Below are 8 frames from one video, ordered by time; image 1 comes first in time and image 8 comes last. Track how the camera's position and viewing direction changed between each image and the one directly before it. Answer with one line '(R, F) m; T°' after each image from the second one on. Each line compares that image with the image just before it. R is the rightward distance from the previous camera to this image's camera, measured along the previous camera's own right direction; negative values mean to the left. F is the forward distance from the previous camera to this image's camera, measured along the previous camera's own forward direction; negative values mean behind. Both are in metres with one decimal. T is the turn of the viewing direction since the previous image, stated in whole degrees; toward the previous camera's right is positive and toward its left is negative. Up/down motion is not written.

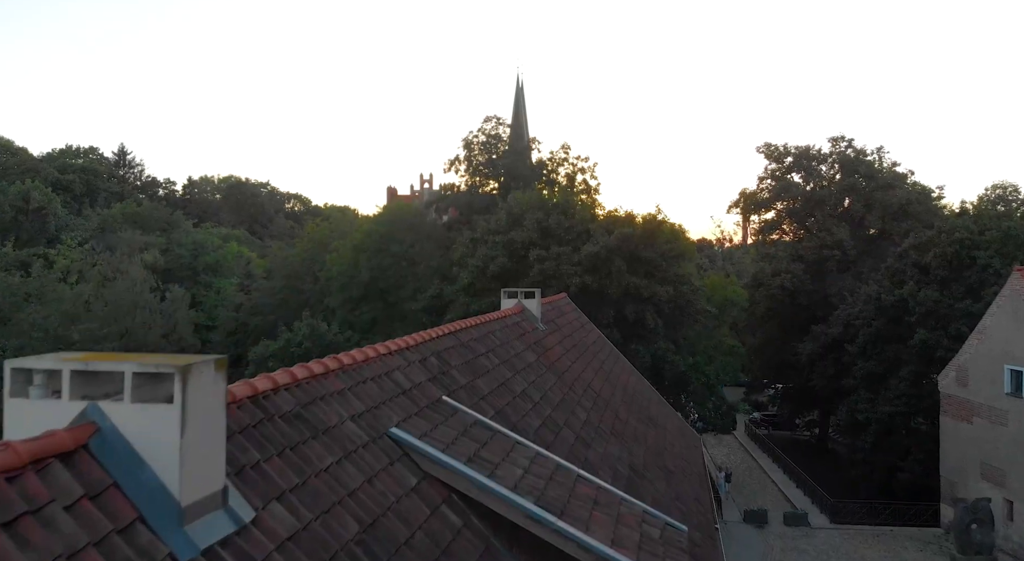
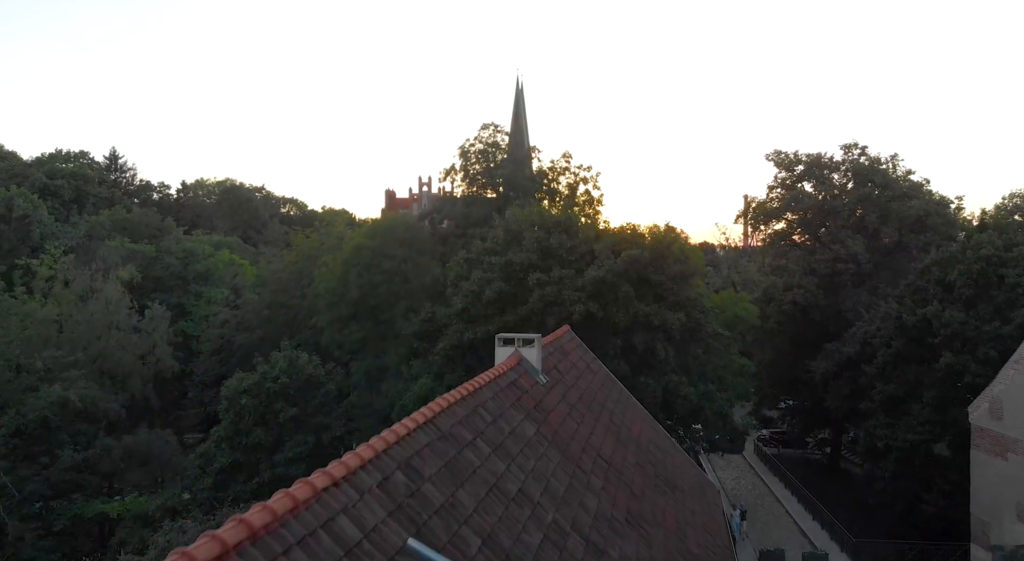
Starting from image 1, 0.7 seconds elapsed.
(0.0, +1.4) m; 0°
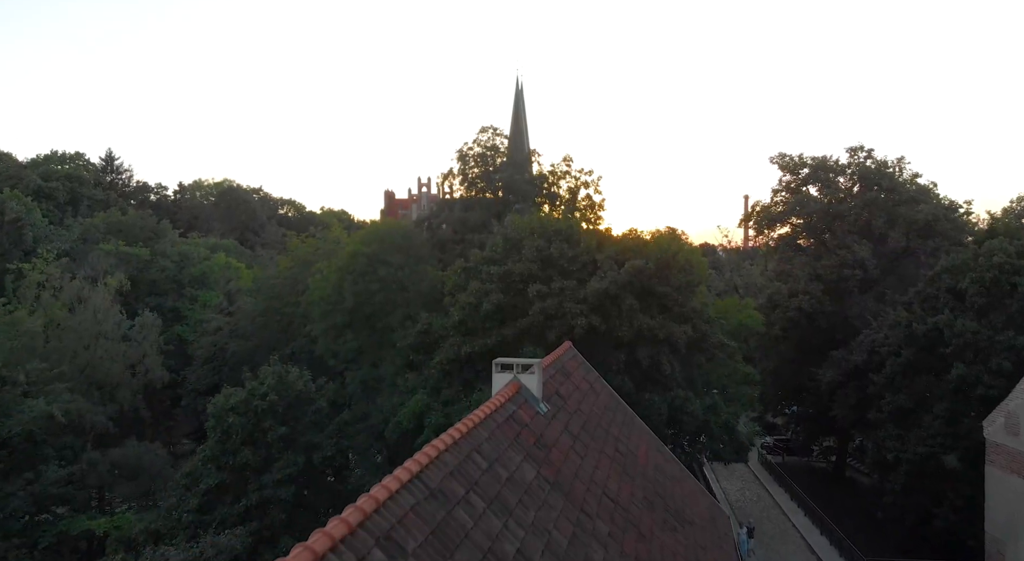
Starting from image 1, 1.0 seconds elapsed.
(0.0, +0.6) m; 0°
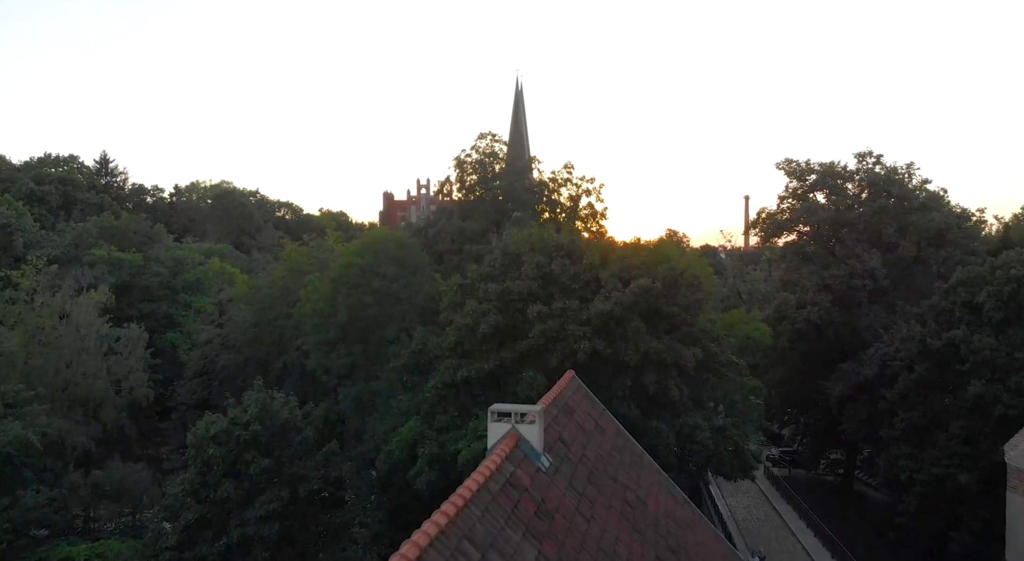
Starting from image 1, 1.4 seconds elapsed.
(0.0, +0.8) m; 0°
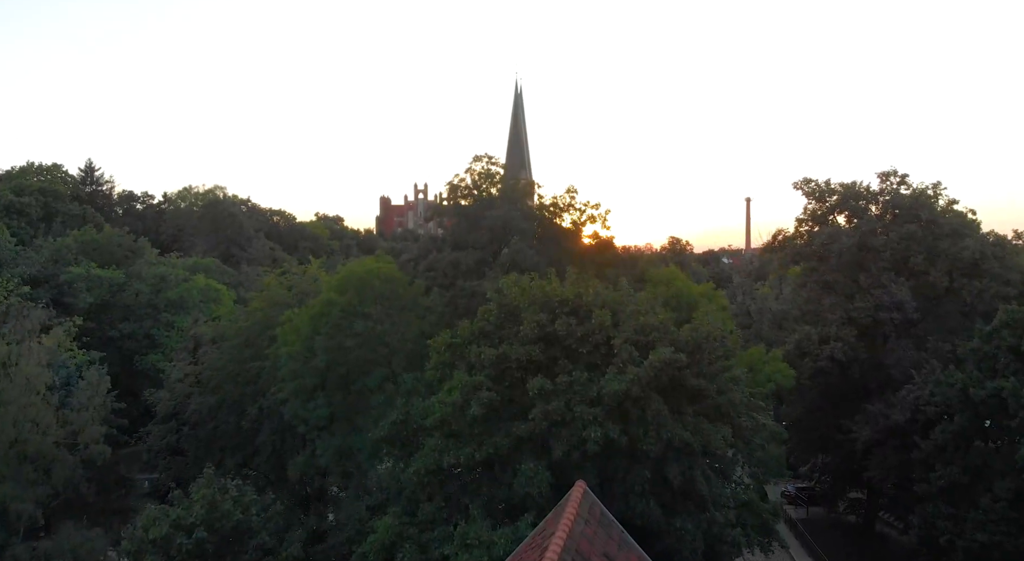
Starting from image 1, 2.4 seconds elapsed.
(0.0, +2.1) m; 0°
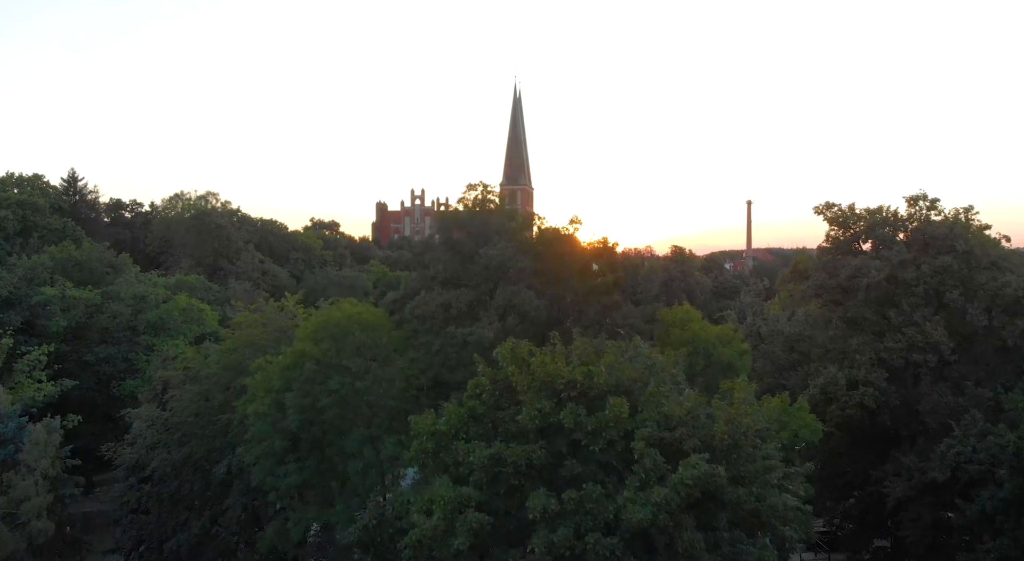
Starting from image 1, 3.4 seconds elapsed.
(0.0, +2.3) m; 0°
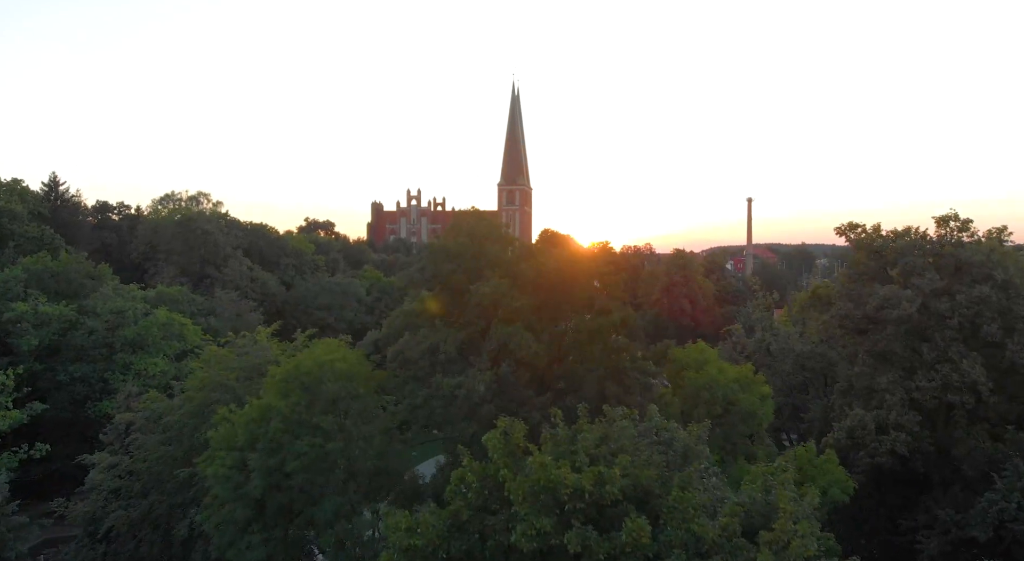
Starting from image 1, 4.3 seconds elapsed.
(+0.1, +2.2) m; 0°
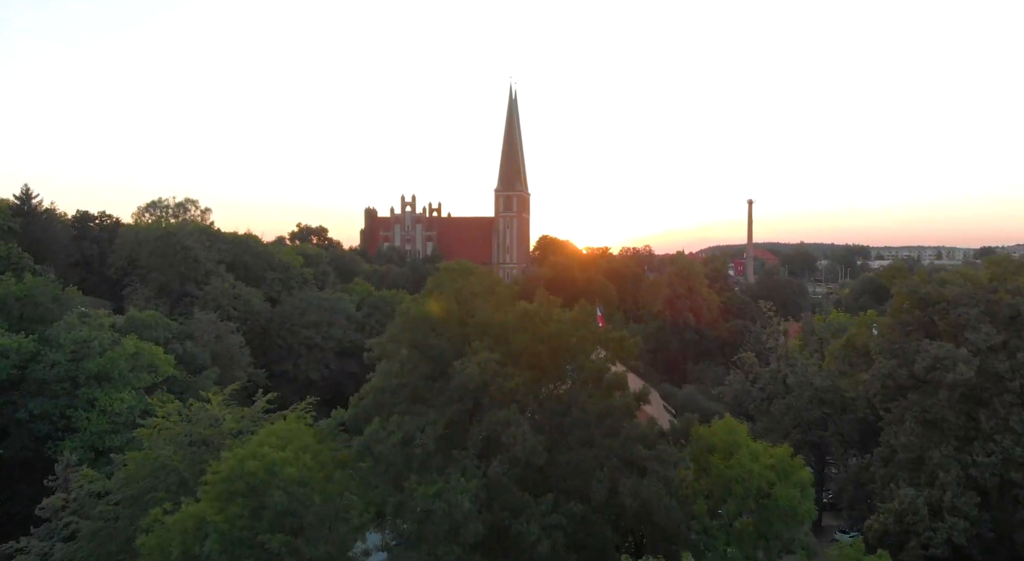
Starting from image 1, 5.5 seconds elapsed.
(+0.1, +3.0) m; 0°
